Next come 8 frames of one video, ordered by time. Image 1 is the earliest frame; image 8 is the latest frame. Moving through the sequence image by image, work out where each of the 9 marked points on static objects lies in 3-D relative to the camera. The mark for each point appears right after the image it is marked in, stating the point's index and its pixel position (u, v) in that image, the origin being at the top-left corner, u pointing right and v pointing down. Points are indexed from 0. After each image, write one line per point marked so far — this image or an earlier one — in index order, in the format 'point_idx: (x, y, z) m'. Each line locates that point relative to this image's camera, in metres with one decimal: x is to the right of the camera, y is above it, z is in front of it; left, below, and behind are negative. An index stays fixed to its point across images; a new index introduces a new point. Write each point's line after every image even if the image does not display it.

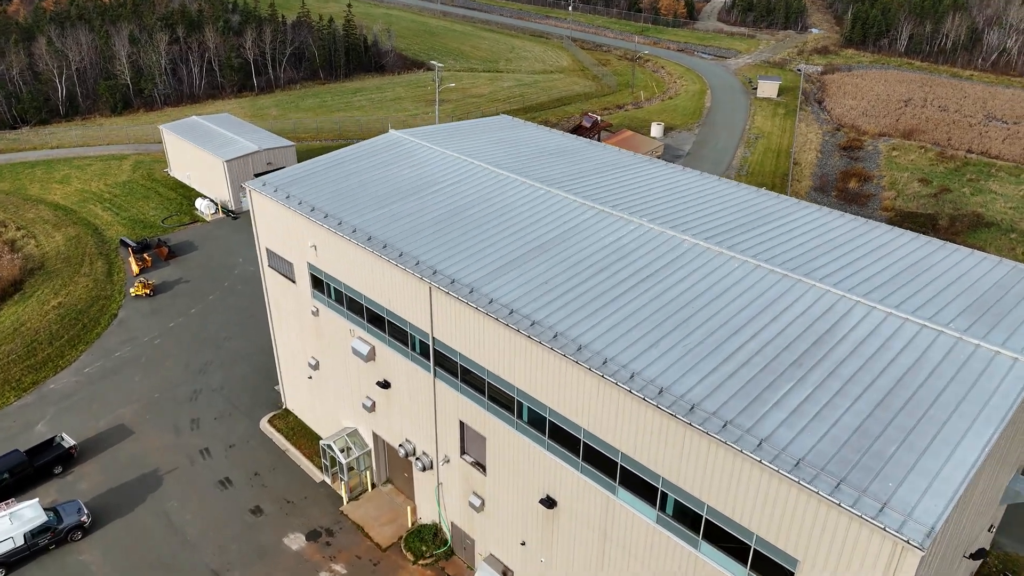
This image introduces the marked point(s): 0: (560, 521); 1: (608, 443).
0: (+1.1, -5.5, +17.7) m
1: (+2.1, -3.3, +15.7) m
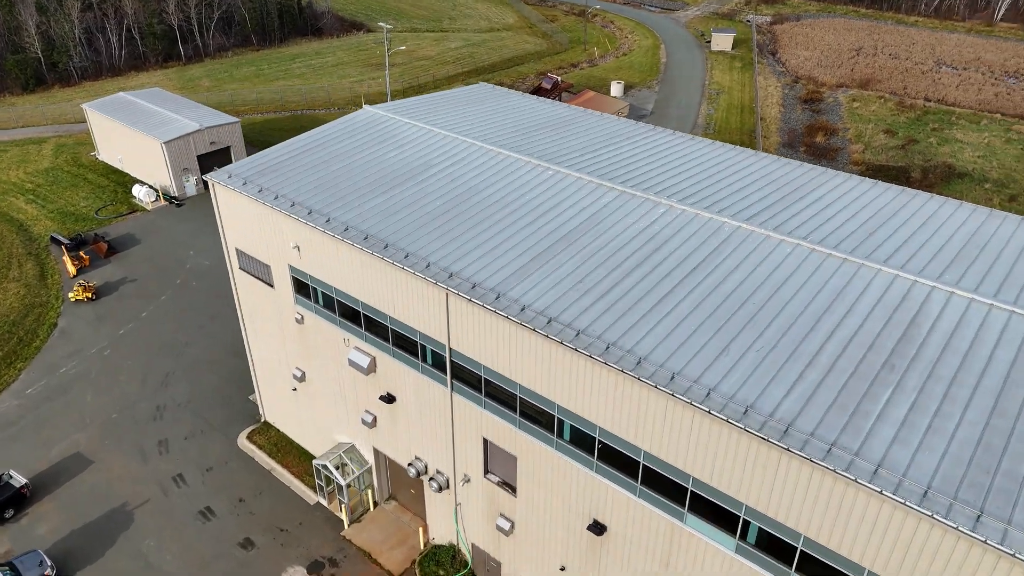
0: (+2.1, -5.5, +15.9) m
1: (+3.1, -3.3, +13.8) m
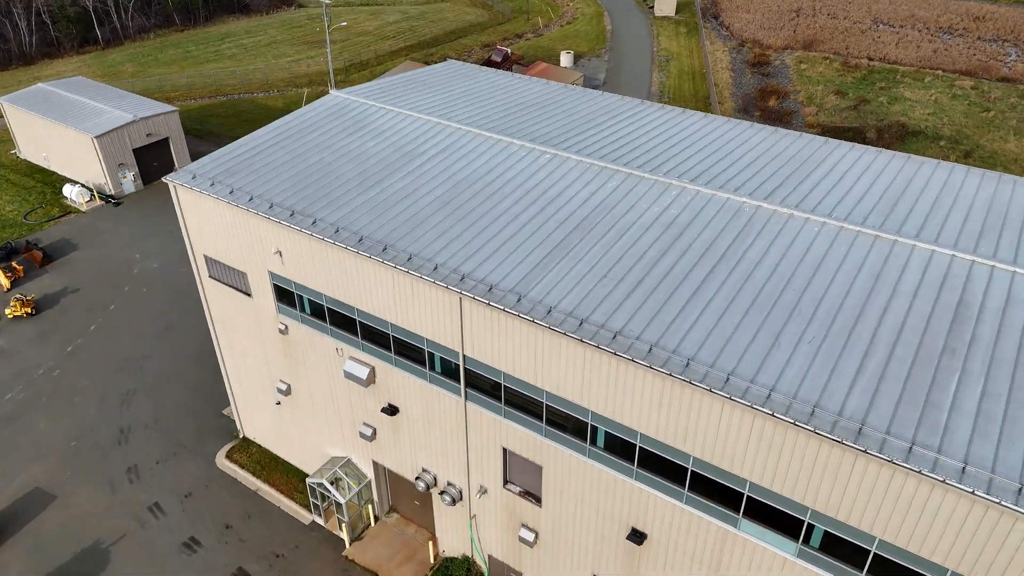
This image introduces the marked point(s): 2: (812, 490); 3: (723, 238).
0: (+2.8, -5.4, +15.0) m
1: (+3.8, -3.2, +12.9) m
2: (+4.8, -3.2, +12.1) m
3: (+4.5, +1.1, +15.7) m
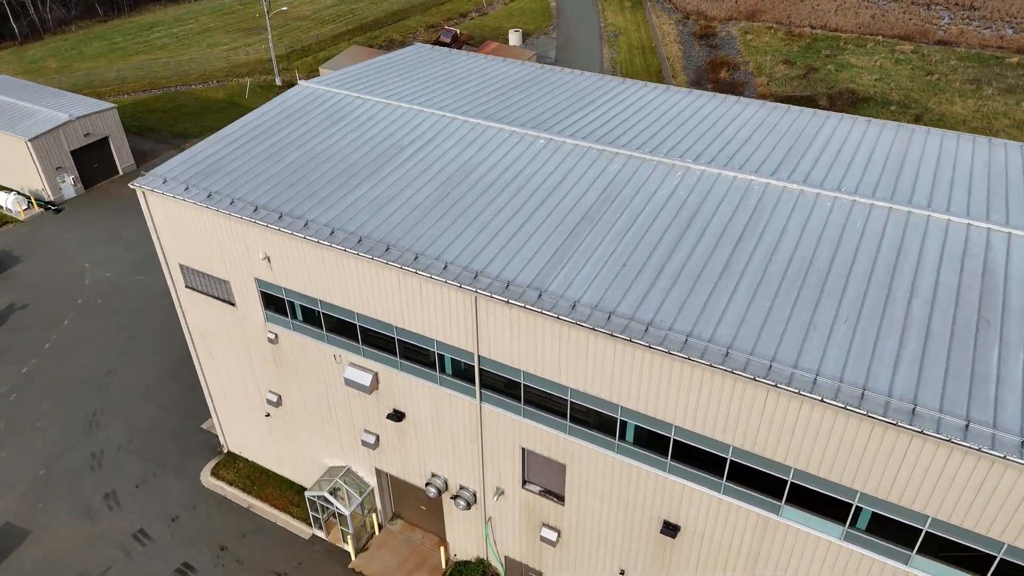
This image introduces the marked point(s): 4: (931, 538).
0: (+3.4, -5.1, +14.7) m
1: (+4.4, -2.9, +12.6) m
2: (+5.5, -2.9, +11.8) m
3: (+4.6, +1.4, +15.3) m
4: (+6.6, -4.0, +11.8) m
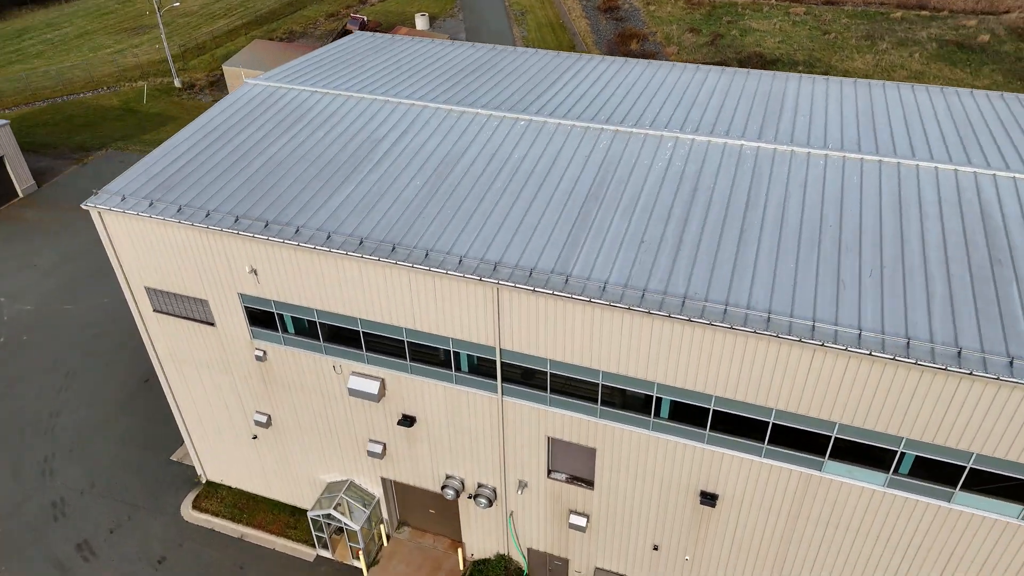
0: (+4.2, -4.5, +14.8) m
1: (+5.2, -2.2, +12.8) m
2: (+6.4, -2.1, +12.2) m
3: (+4.7, +2.1, +15.4) m
4: (+7.6, -3.1, +12.3) m
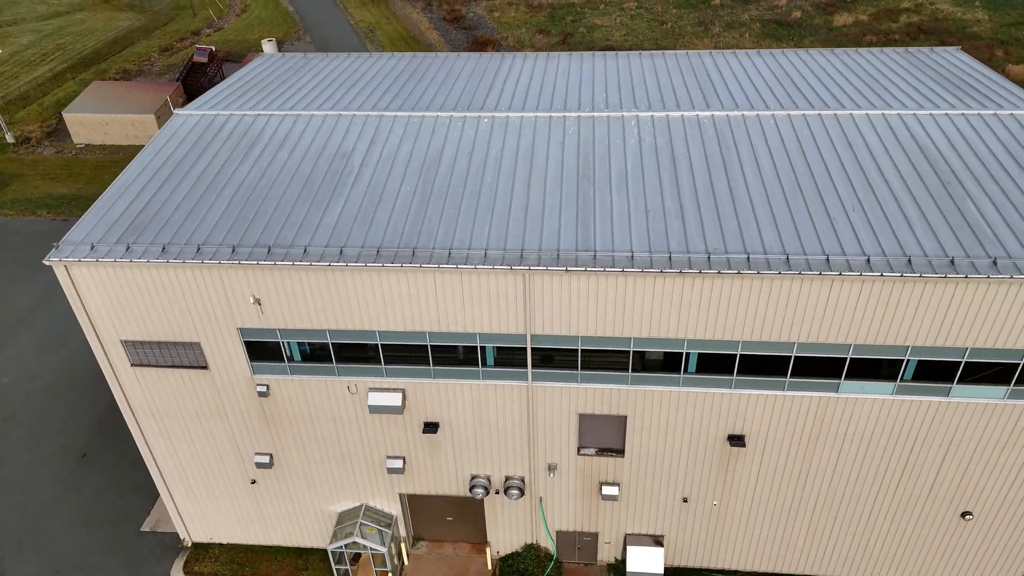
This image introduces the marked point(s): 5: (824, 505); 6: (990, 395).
0: (+5.1, -3.5, +15.9) m
1: (+6.1, -1.0, +14.2) m
2: (+7.4, -0.8, +13.8) m
3: (+4.4, +3.1, +16.6) m
4: (+8.7, -1.5, +14.2) m
5: (+6.8, -4.8, +16.4) m
6: (+9.3, -2.1, +14.5) m
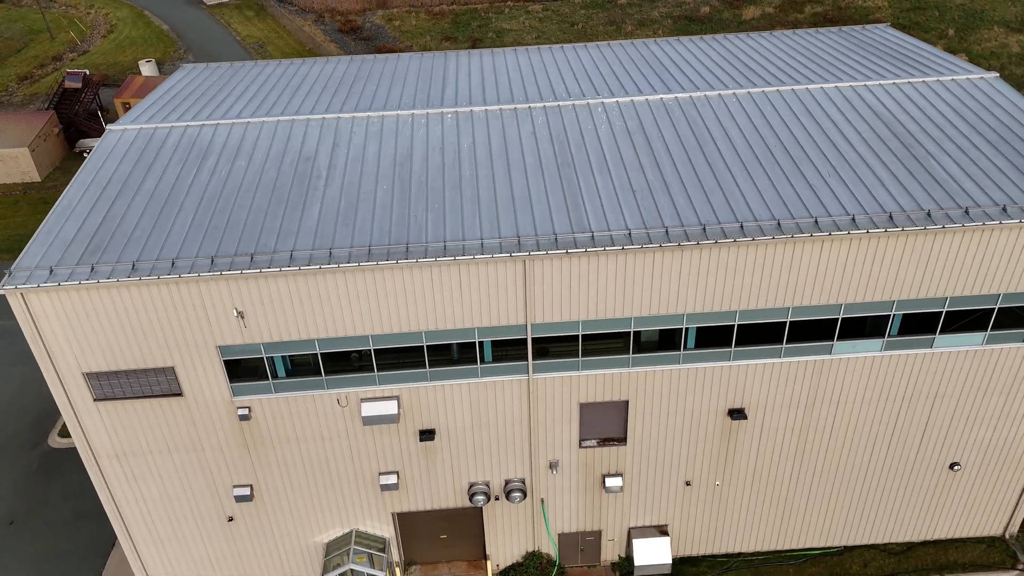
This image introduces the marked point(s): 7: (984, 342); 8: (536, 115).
0: (+5.1, -2.9, +16.0) m
1: (+6.1, -0.3, +14.5) m
2: (+7.4, +0.1, +14.3) m
3: (+3.7, +3.6, +16.8) m
4: (+8.7, -0.6, +14.8) m
5: (+6.9, -4.1, +16.7) m
6: (+9.3, -1.1, +15.2) m
7: (+9.6, -1.1, +15.2) m
8: (+0.4, +4.0, +17.5) m
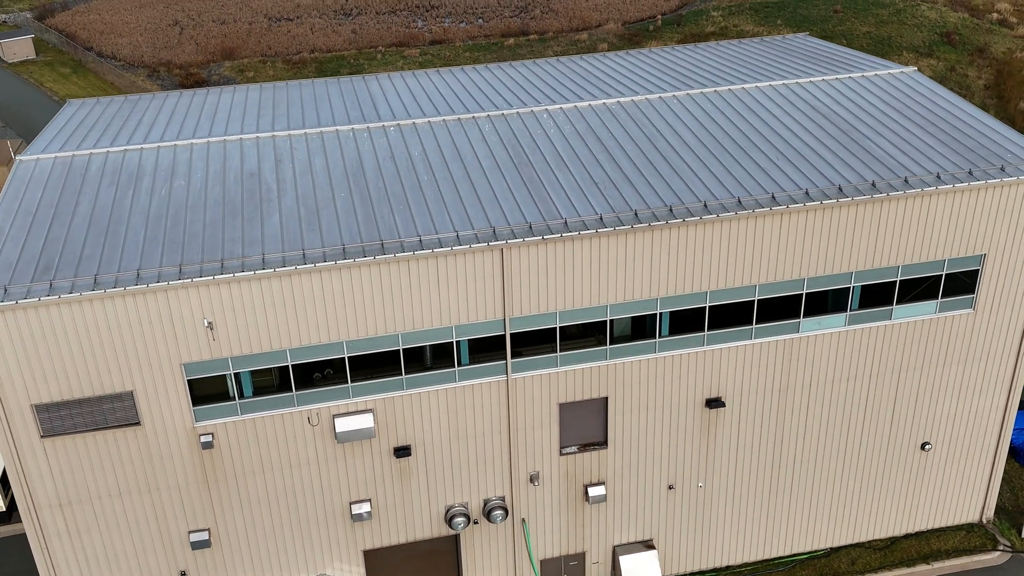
0: (+4.6, -2.6, +16.0) m
1: (+5.6, +0.2, +14.9) m
2: (+6.8, +0.7, +14.8) m
3: (+2.6, +3.6, +17.1) m
4: (+8.1, +0.1, +15.5) m
5: (+6.4, -3.8, +16.8) m
6: (+8.7, -0.5, +15.8) m
7: (+9.0, -0.4, +15.9) m
8: (-0.7, +3.8, +17.5) m
